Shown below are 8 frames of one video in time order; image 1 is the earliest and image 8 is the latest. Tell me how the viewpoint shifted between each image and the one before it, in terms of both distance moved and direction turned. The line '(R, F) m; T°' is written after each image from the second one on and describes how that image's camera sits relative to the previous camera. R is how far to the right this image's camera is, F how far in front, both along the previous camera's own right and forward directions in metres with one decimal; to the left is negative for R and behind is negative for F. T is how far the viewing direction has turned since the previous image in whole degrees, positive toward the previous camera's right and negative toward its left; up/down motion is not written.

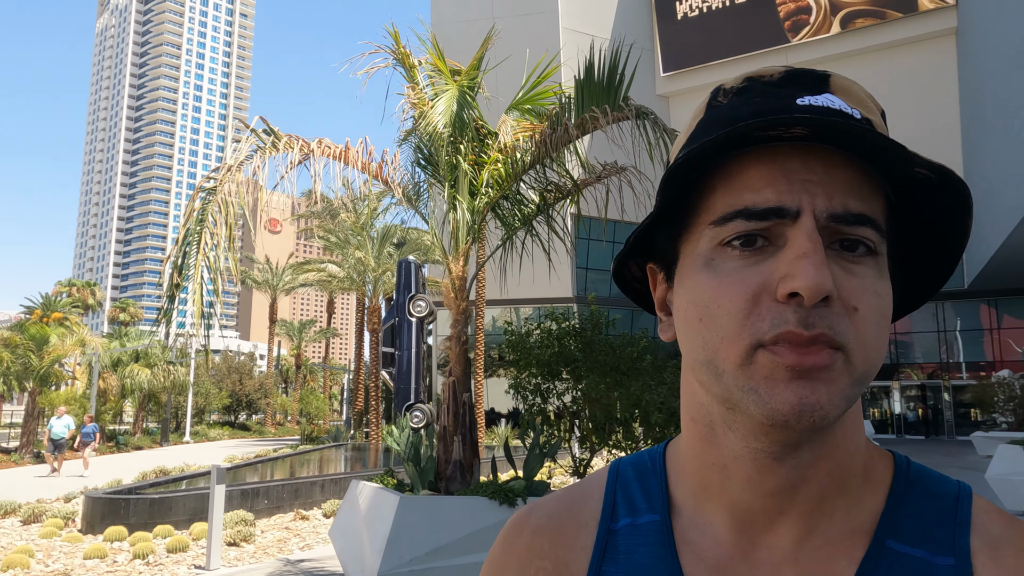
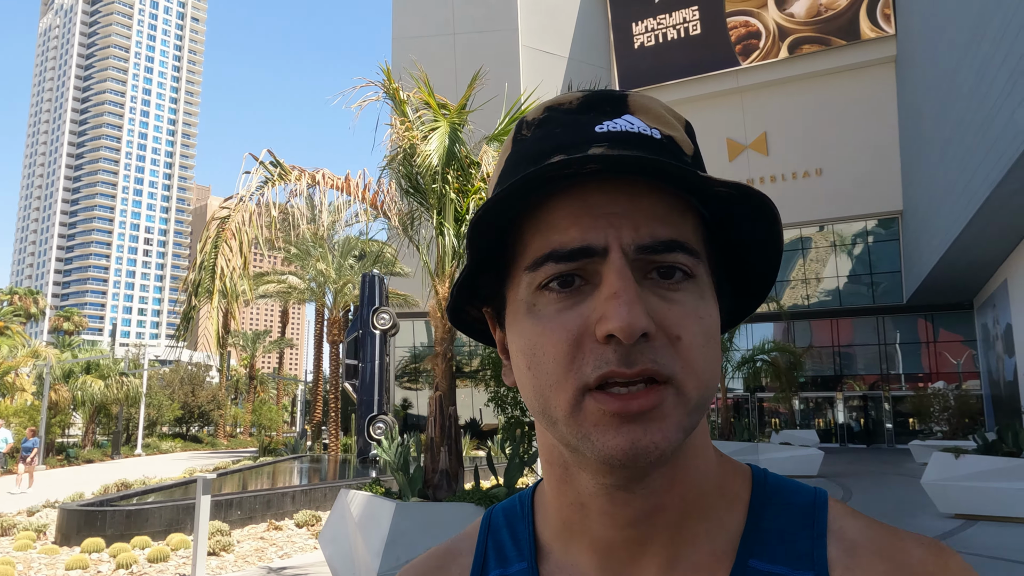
(-0.2, -0.4) m; +3°
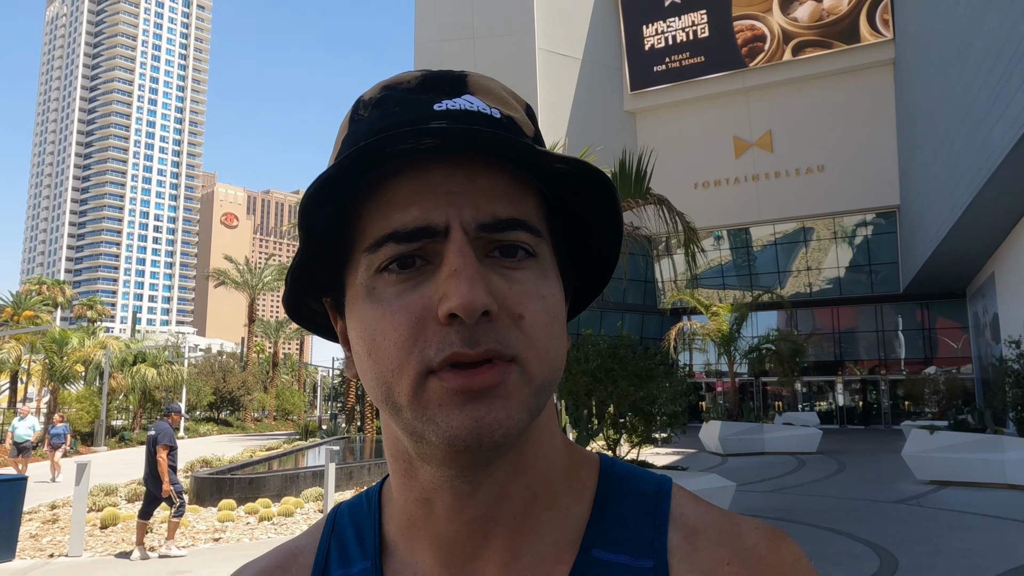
(-0.6, -1.7) m; 0°
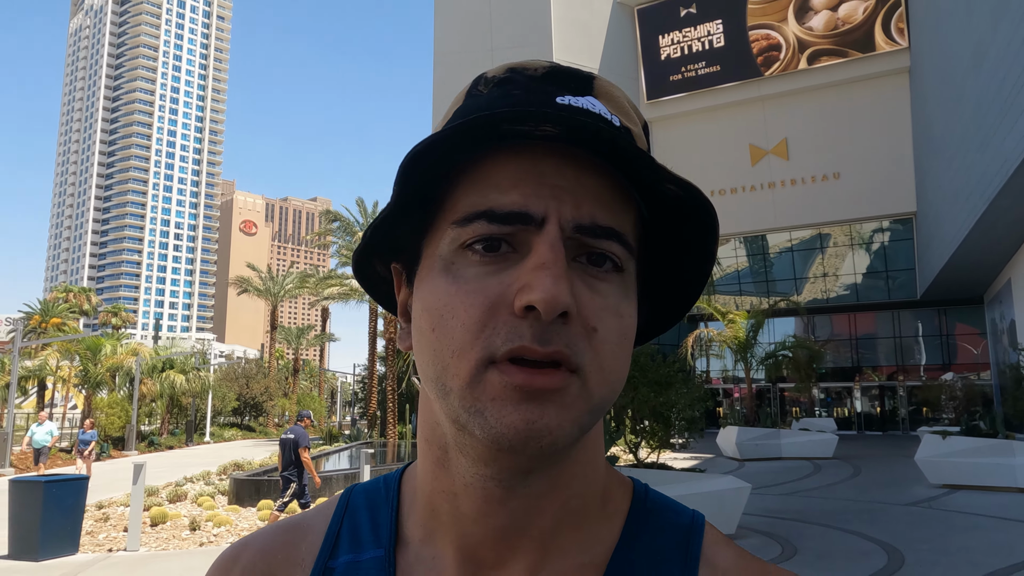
(-0.1, -0.4) m; -1°
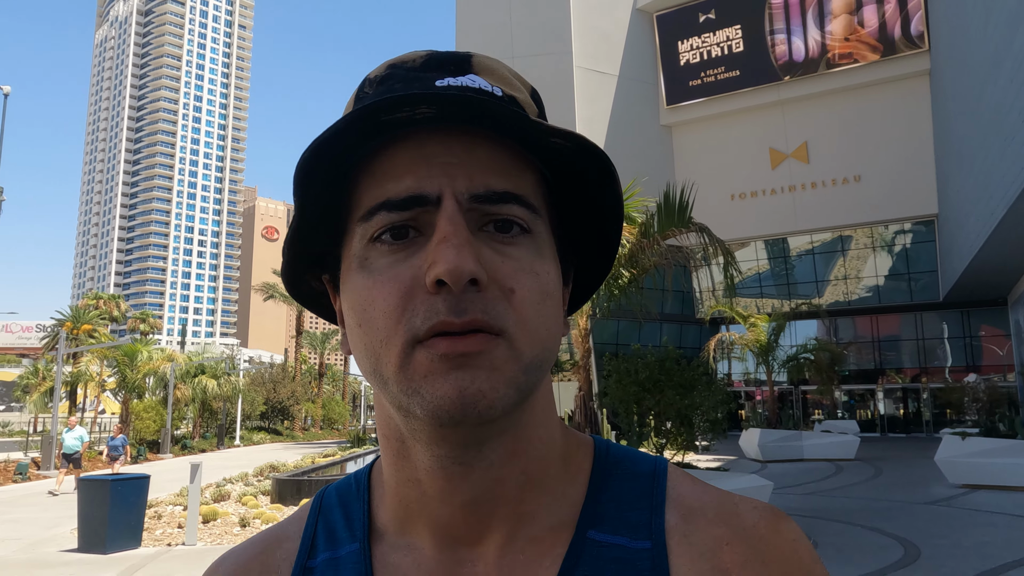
(-0.1, -0.4) m; -1°
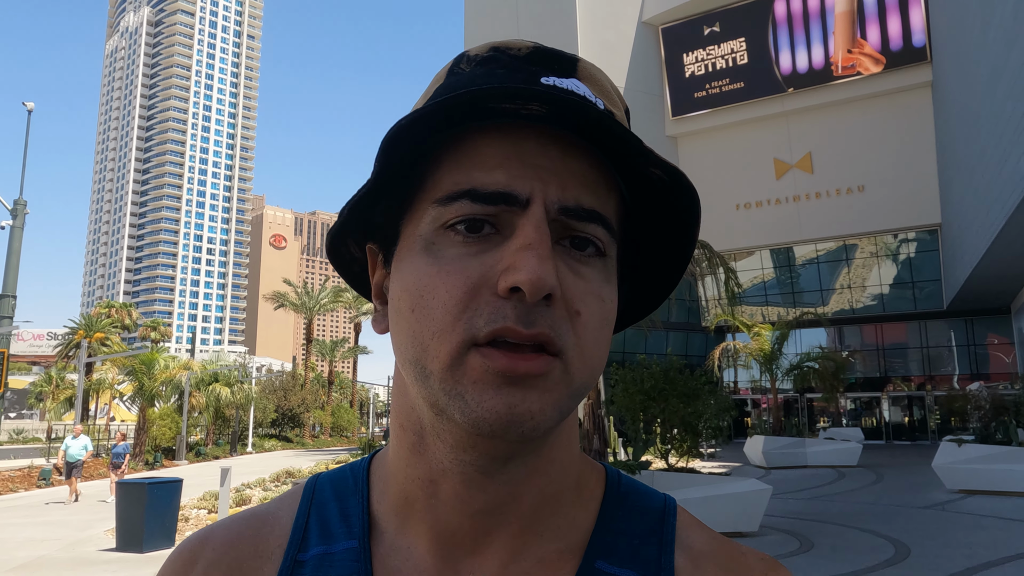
(-0.1, -0.4) m; 0°
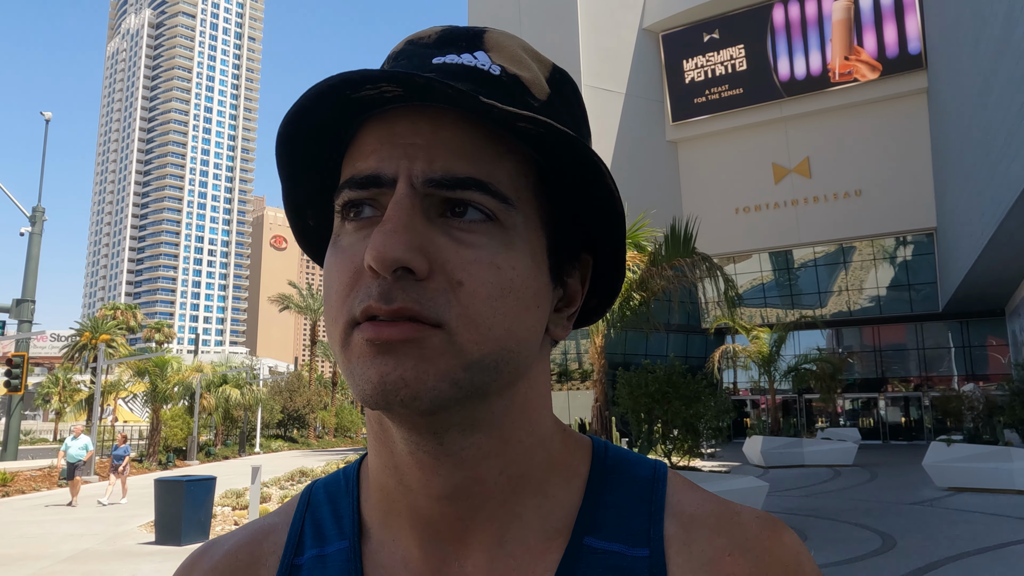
(-0.1, -0.5) m; 0°
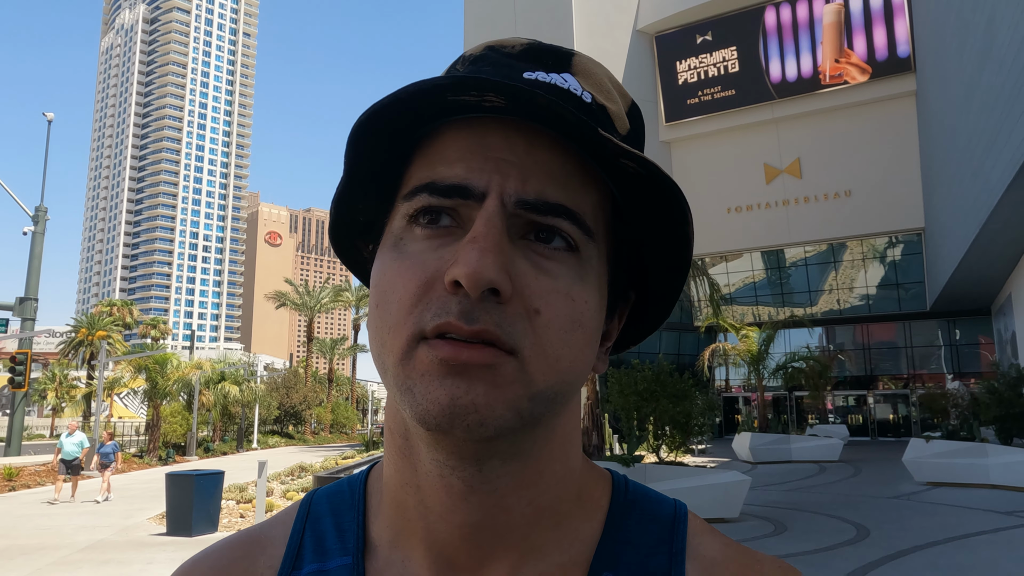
(0.0, -0.4) m; 0°
